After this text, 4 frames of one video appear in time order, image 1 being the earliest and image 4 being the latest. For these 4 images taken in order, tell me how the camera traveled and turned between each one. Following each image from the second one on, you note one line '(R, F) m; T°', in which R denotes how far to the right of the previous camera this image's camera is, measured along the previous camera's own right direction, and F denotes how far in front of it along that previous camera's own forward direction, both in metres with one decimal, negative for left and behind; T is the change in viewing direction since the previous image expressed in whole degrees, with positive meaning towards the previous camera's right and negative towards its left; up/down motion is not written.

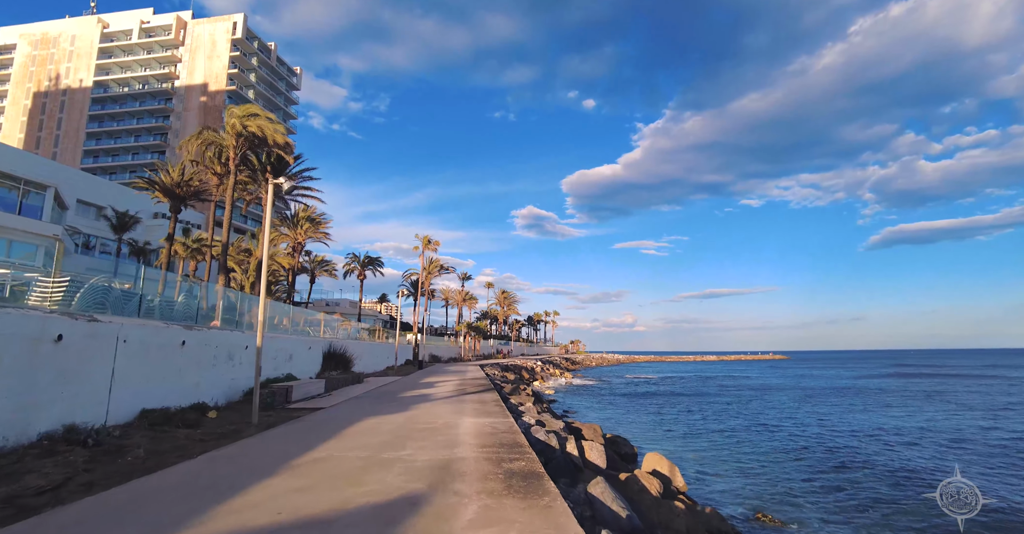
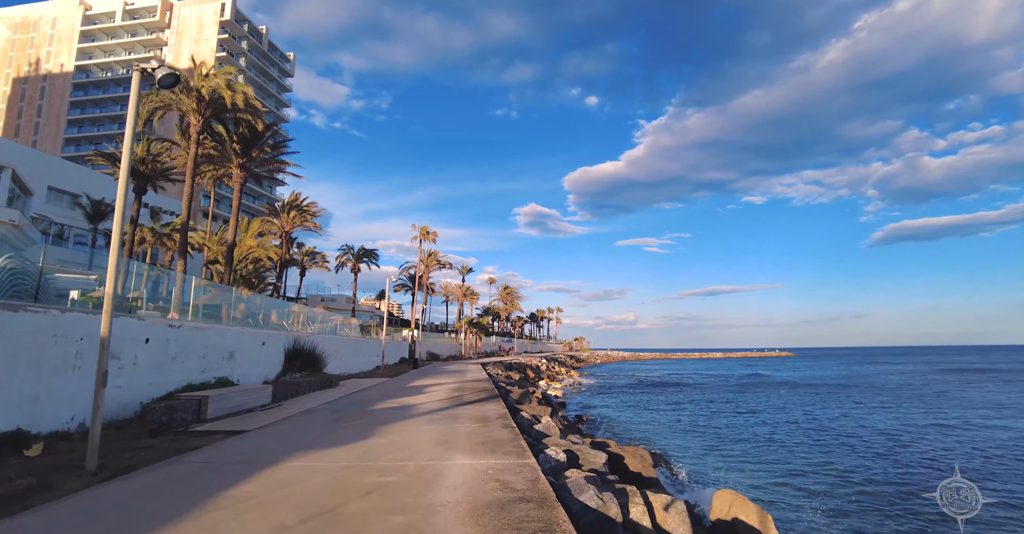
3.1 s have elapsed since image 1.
(-0.2, +3.3) m; 0°
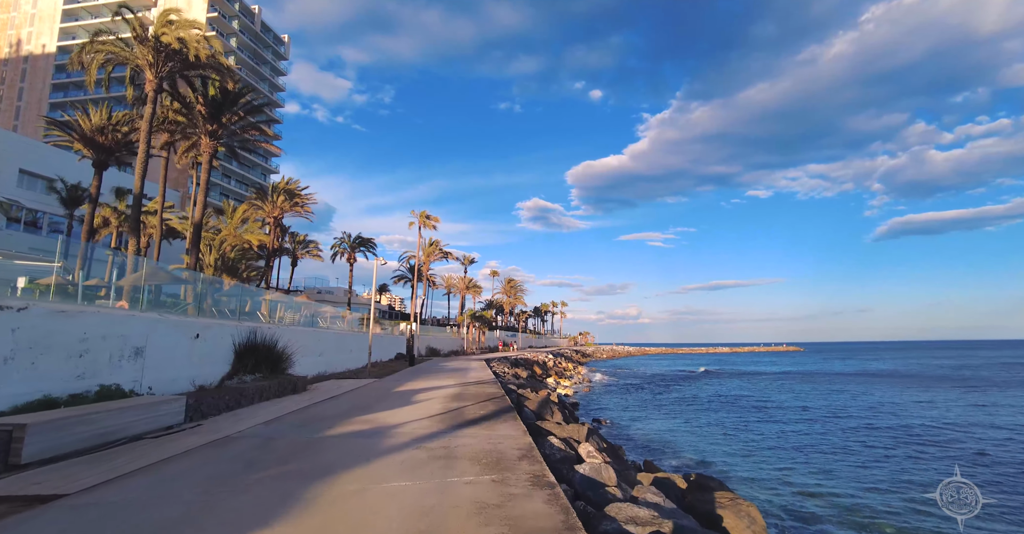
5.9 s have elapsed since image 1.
(-0.3, +3.1) m; 0°
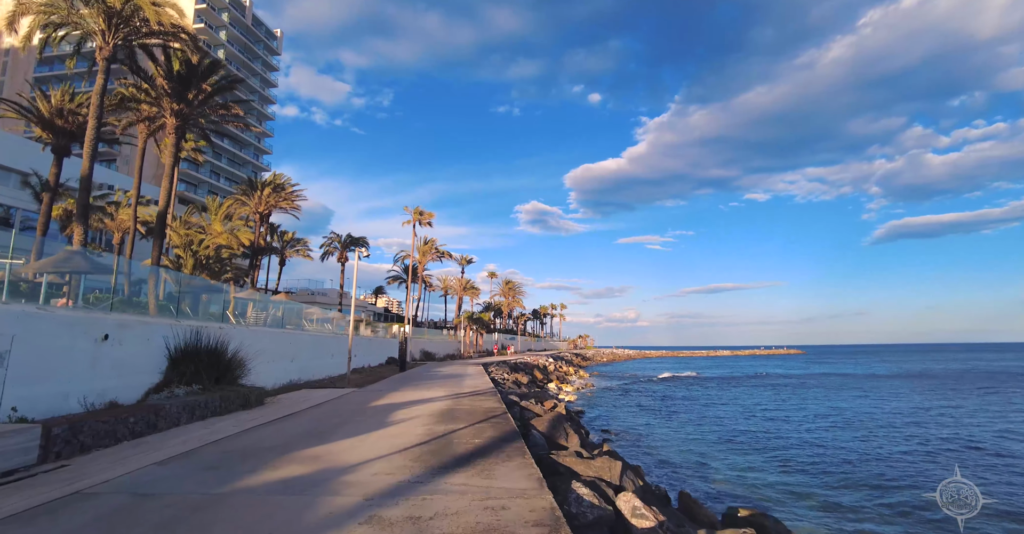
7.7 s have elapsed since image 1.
(-0.1, +2.1) m; 0°
